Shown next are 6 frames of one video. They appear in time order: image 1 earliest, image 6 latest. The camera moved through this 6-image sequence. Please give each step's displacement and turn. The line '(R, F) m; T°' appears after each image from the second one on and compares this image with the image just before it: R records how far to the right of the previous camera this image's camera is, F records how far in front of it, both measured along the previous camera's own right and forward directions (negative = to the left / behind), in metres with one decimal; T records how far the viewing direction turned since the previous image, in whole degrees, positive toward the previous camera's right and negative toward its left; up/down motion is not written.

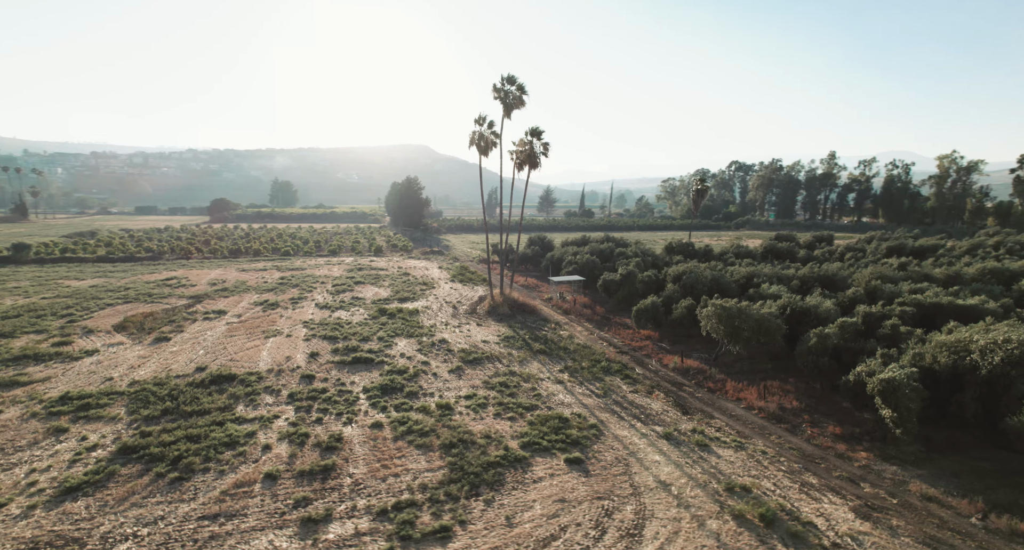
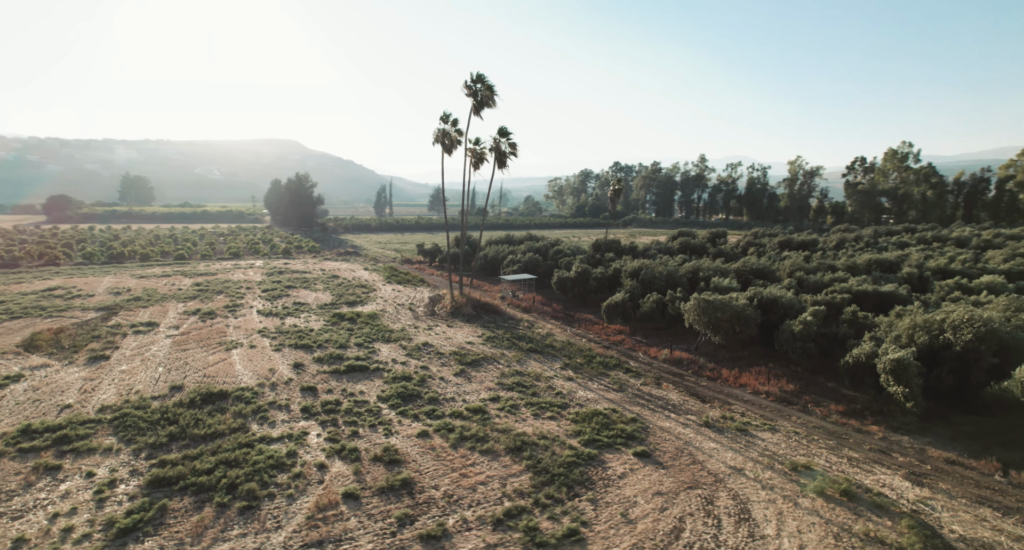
(-3.3, +0.5) m; +10°
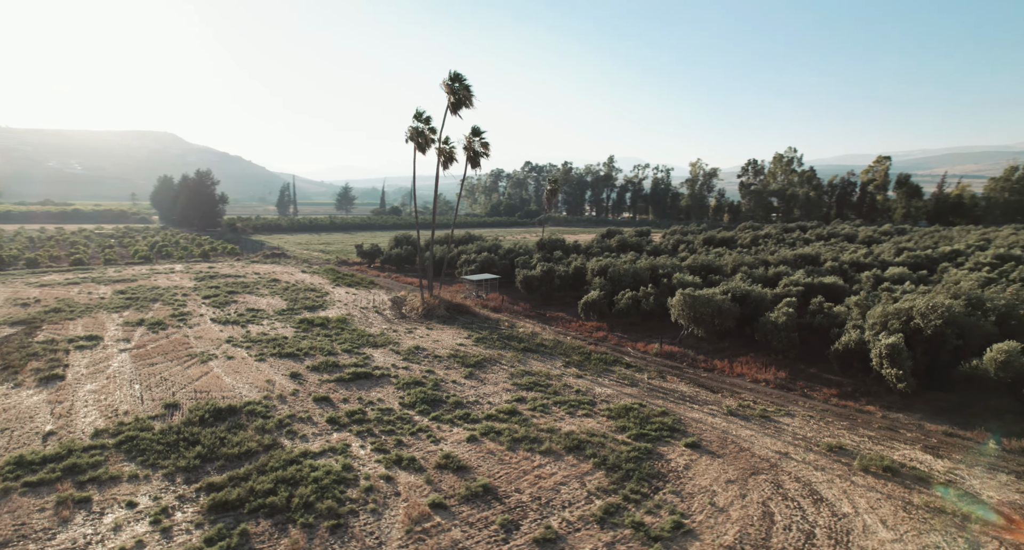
(-2.7, +0.2) m; +8°
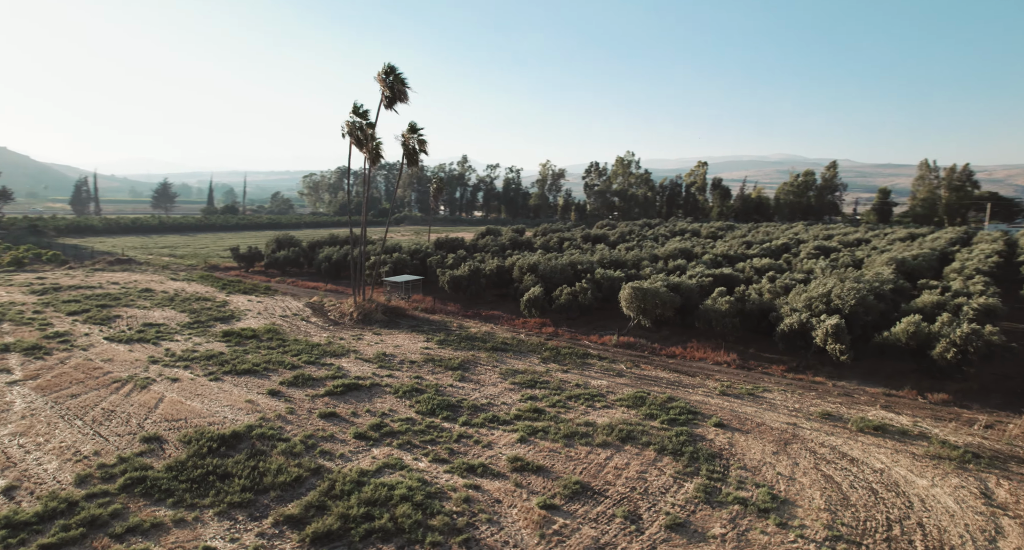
(-3.9, +0.4) m; +14°
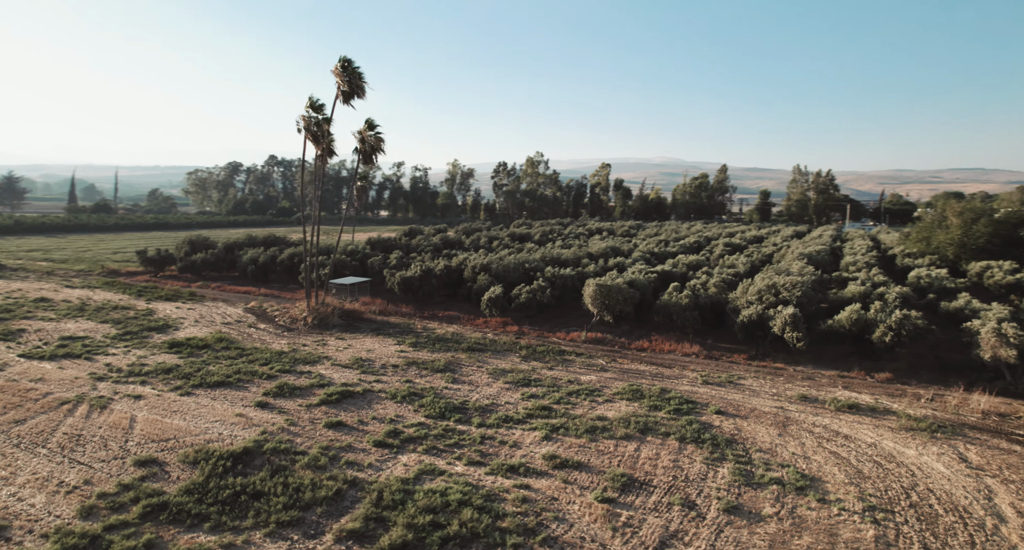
(-2.4, +0.1) m; +9°
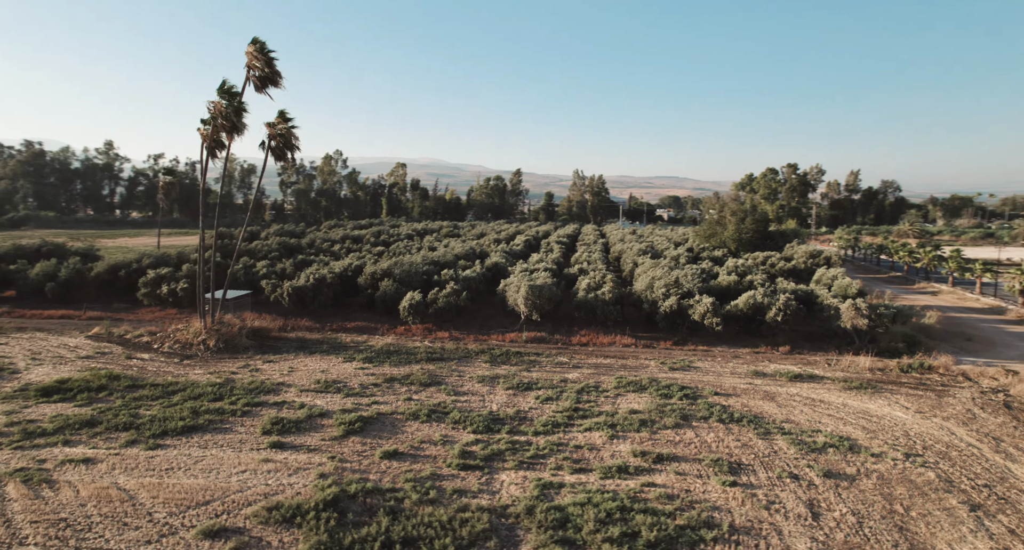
(-5.7, +0.8) m; +20°
